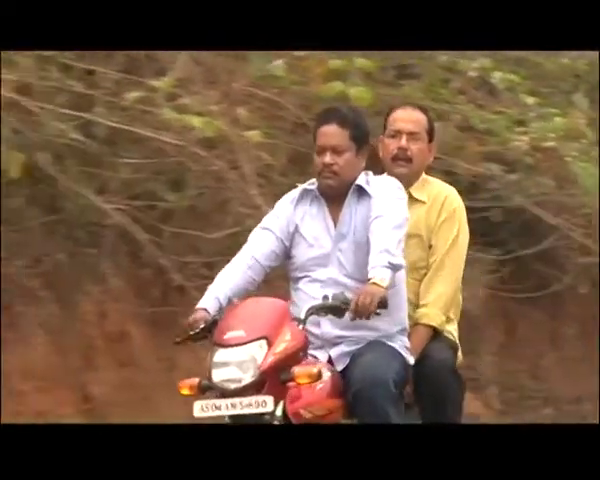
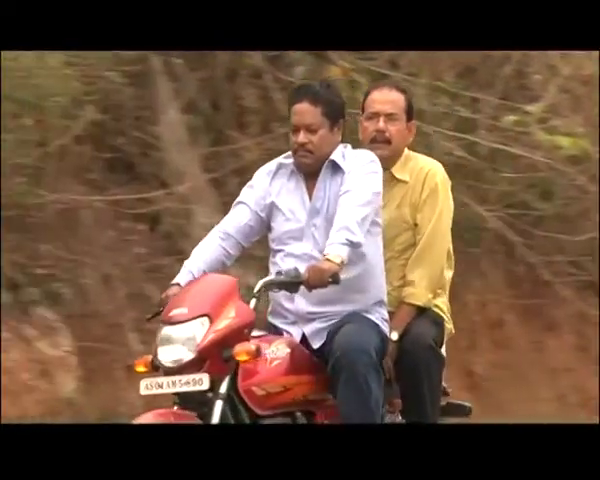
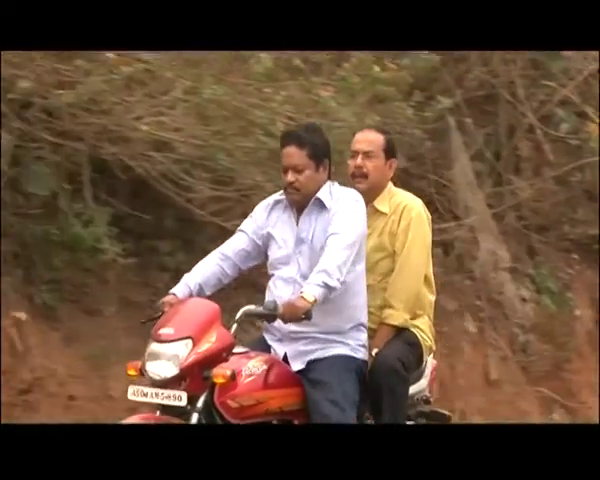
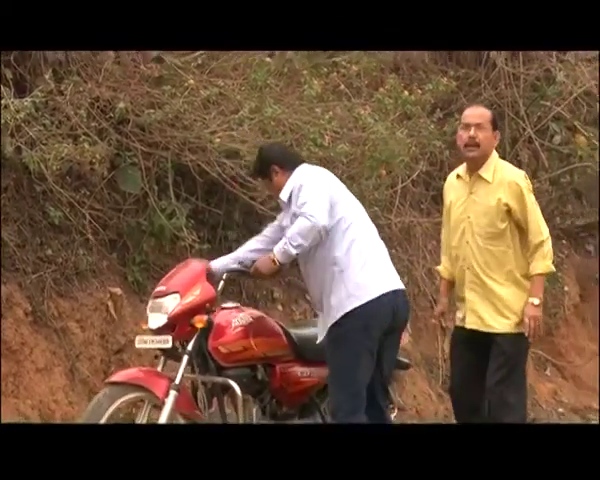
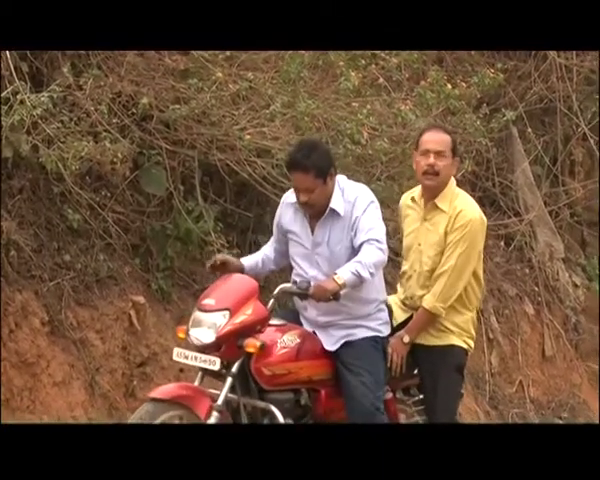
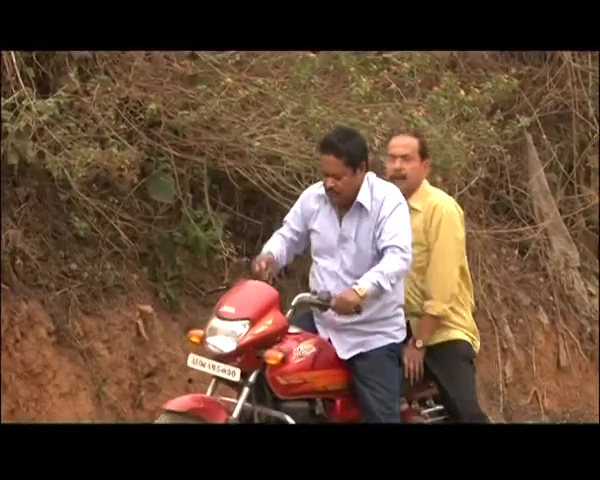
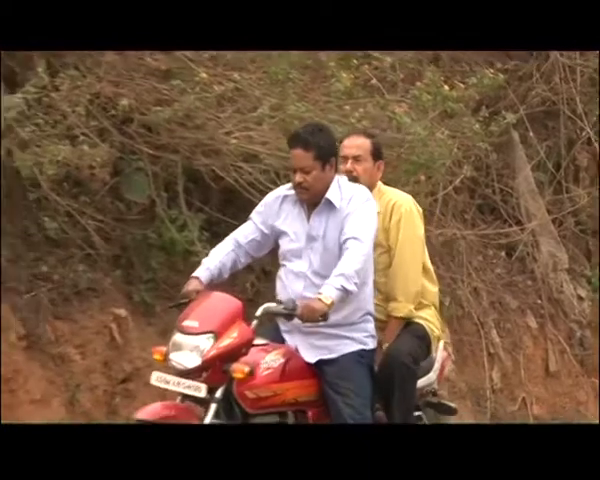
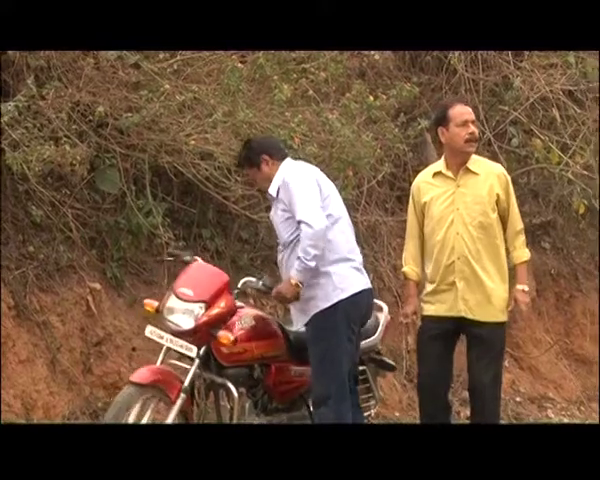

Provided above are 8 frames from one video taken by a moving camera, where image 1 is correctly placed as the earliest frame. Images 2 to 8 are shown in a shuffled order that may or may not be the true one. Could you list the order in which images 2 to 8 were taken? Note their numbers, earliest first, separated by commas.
2, 3, 7, 6, 5, 4, 8
